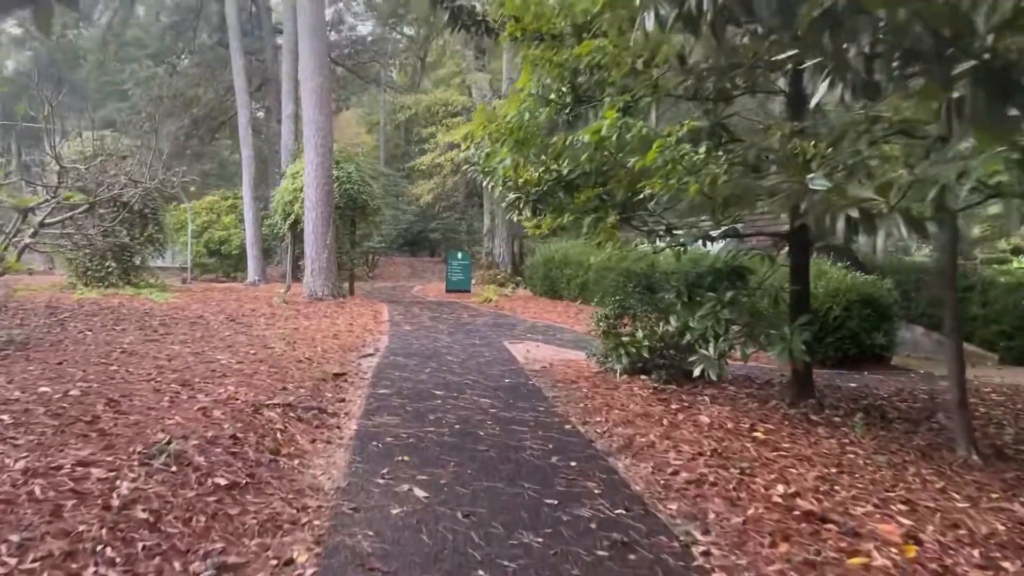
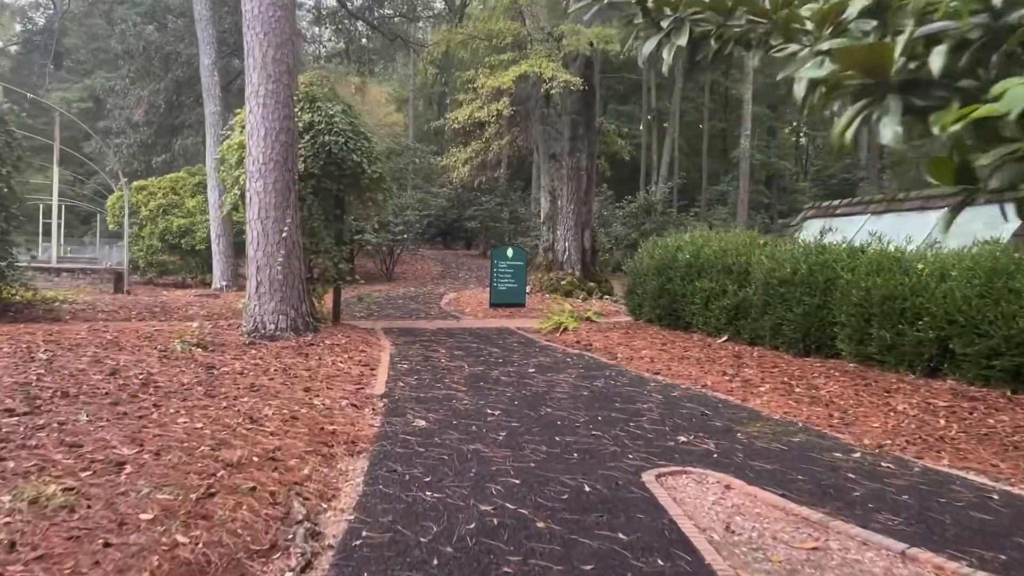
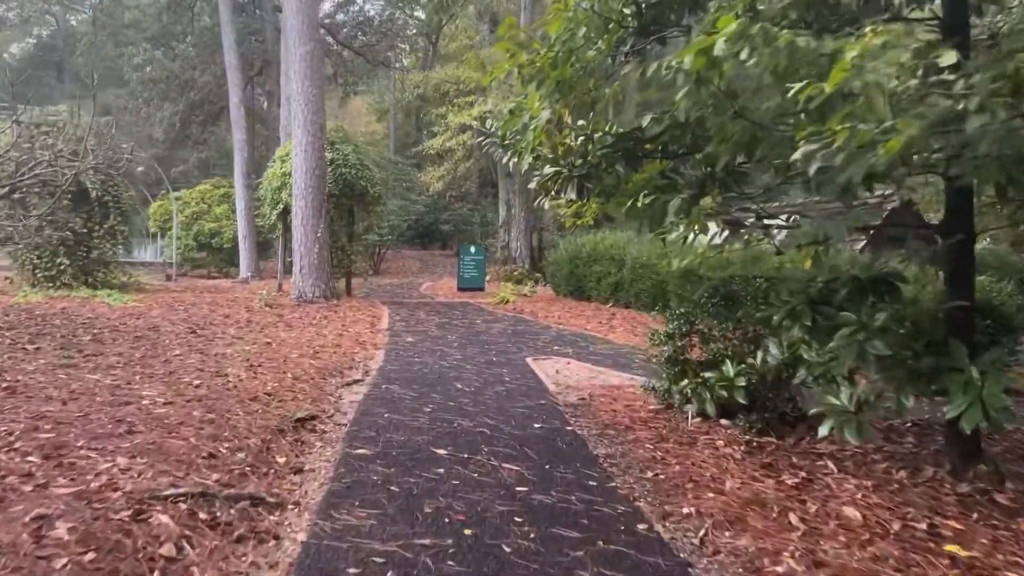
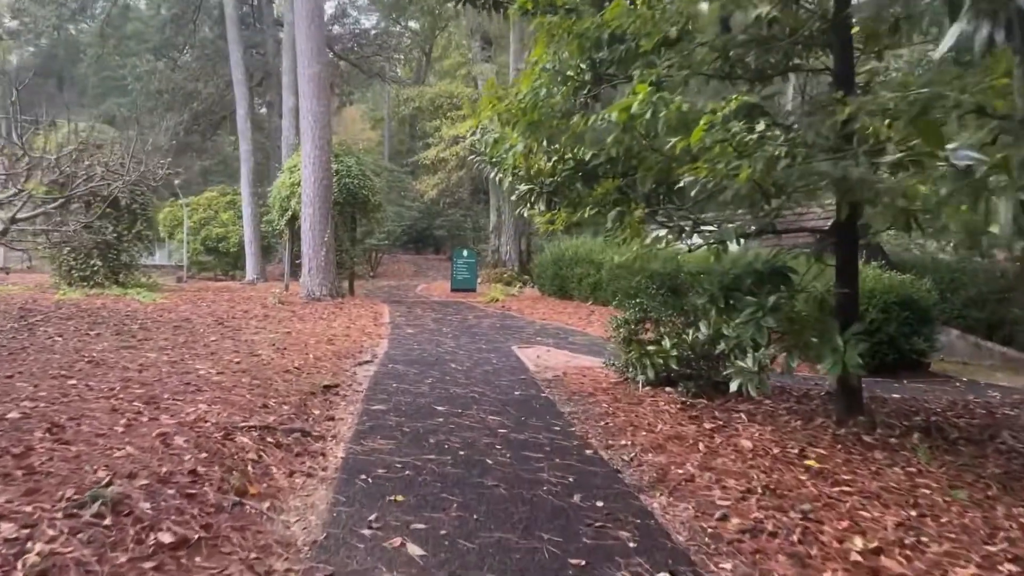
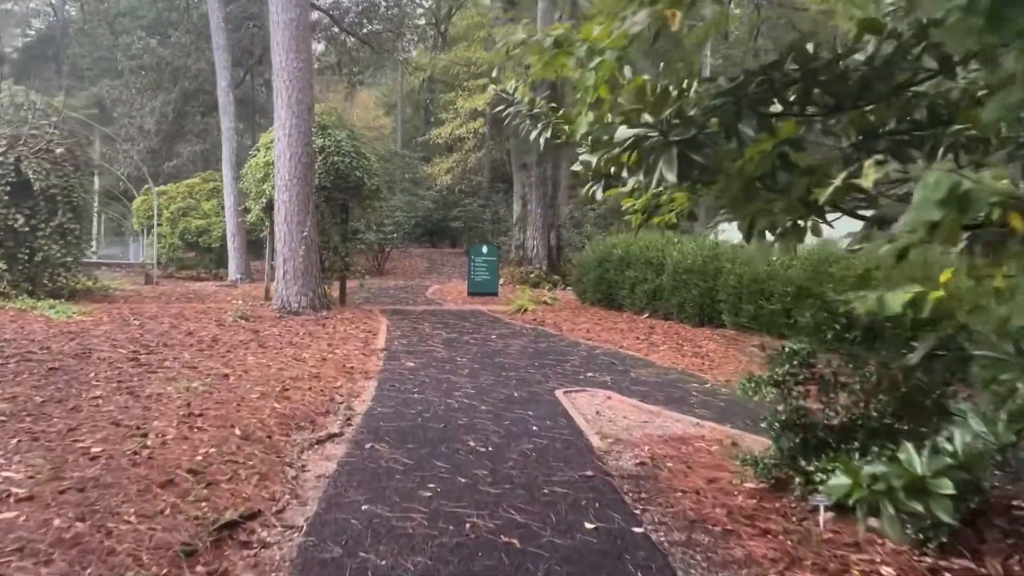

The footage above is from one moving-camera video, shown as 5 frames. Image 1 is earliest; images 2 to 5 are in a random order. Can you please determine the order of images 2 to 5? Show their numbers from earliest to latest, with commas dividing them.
4, 3, 5, 2
